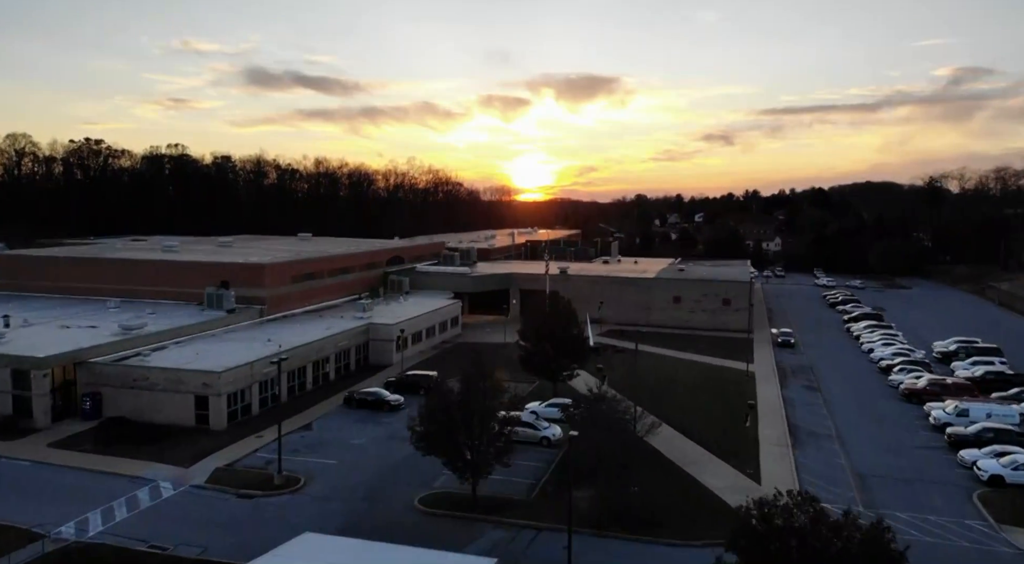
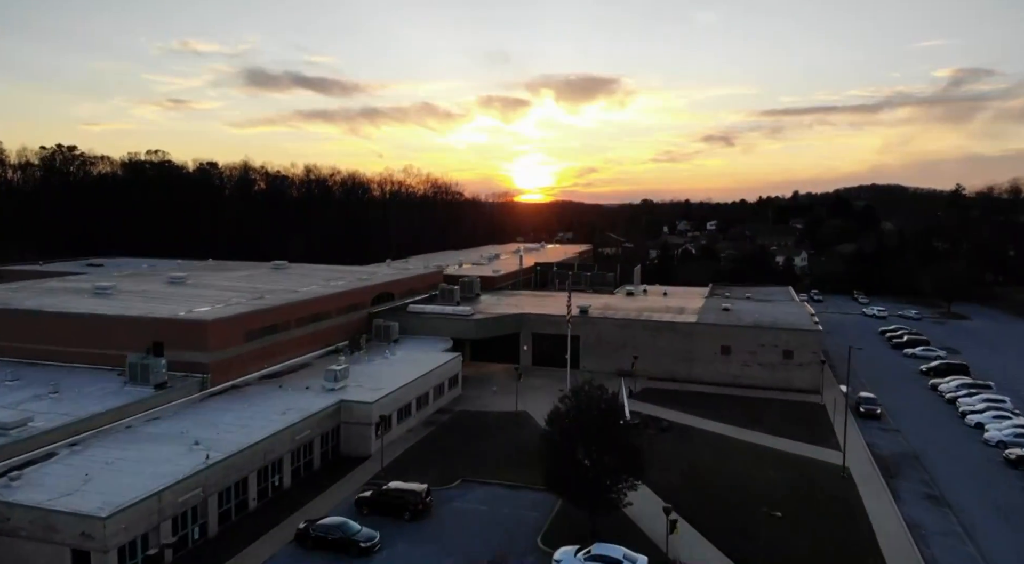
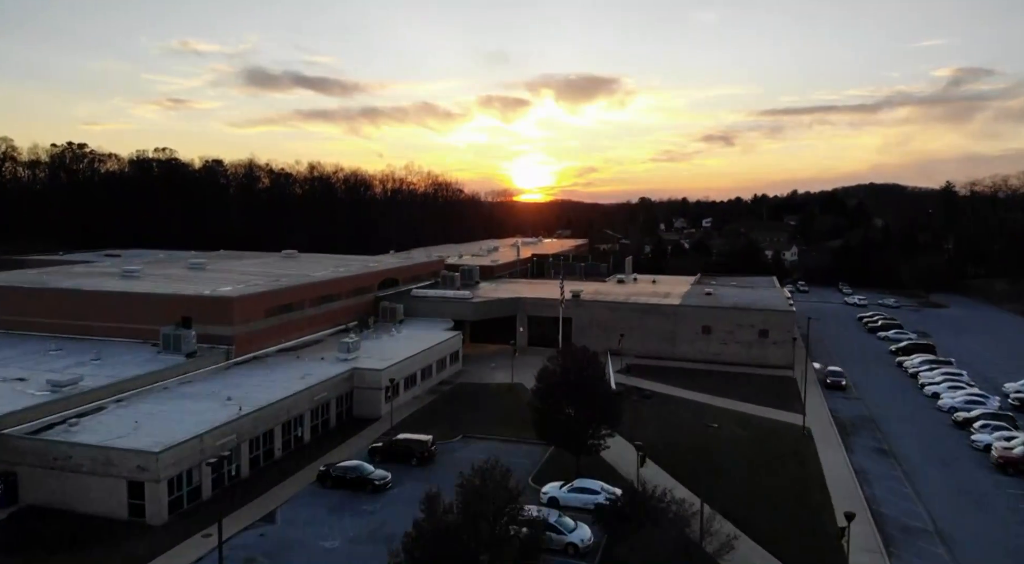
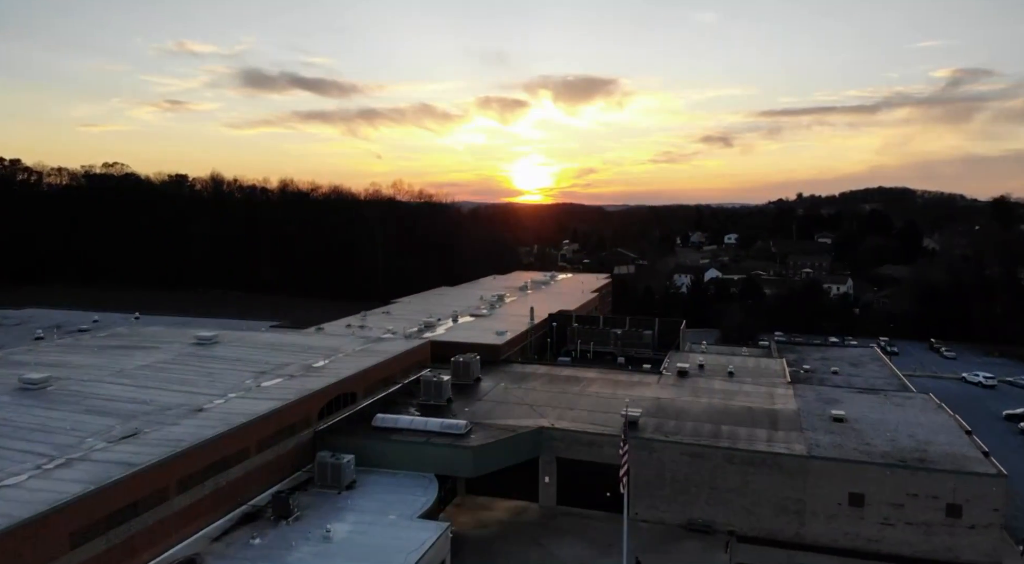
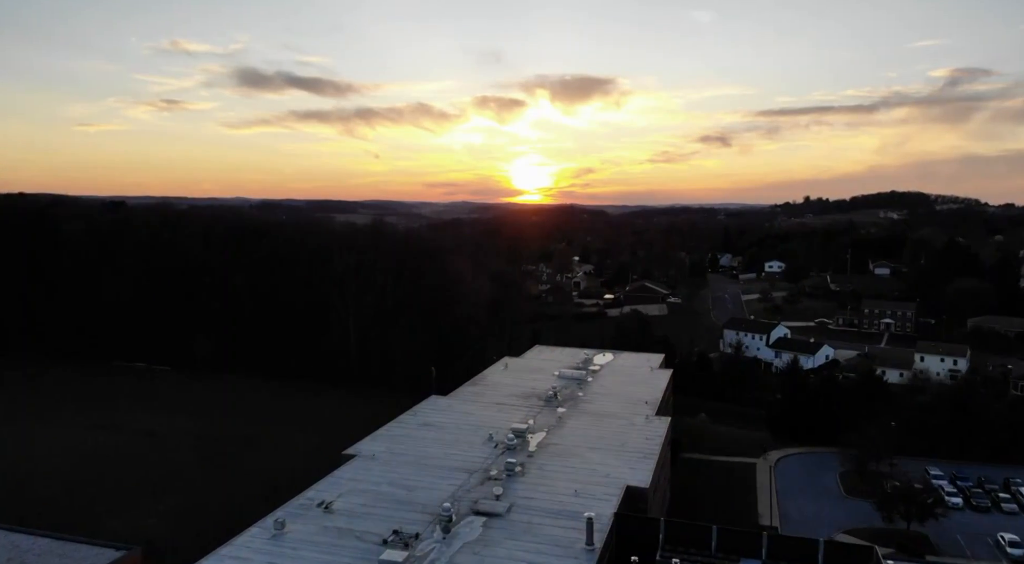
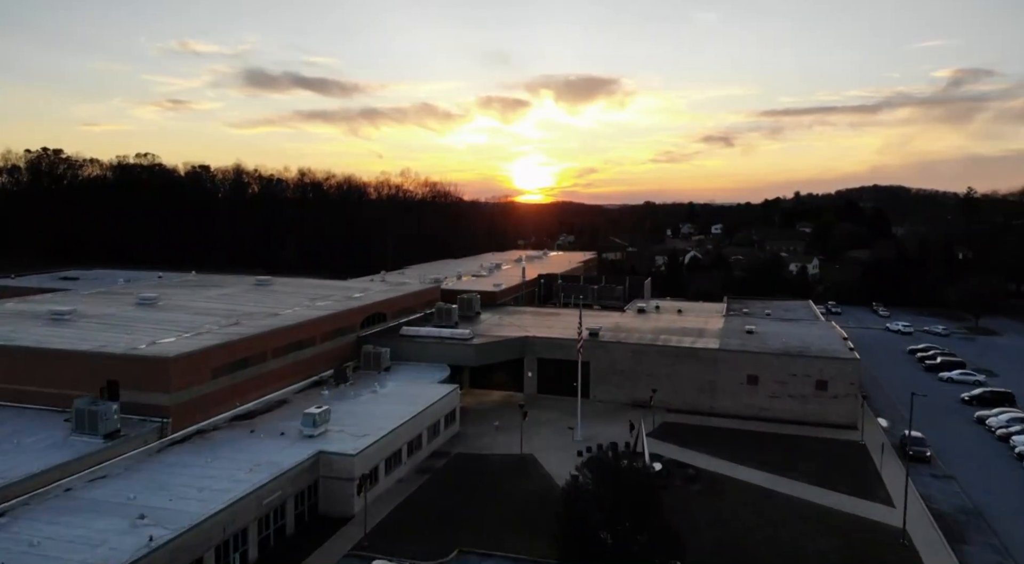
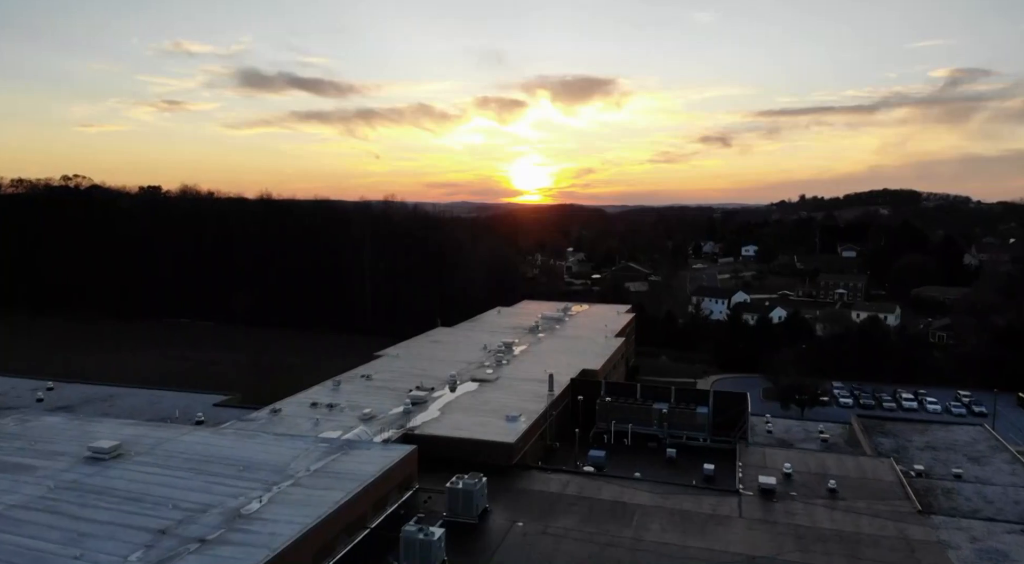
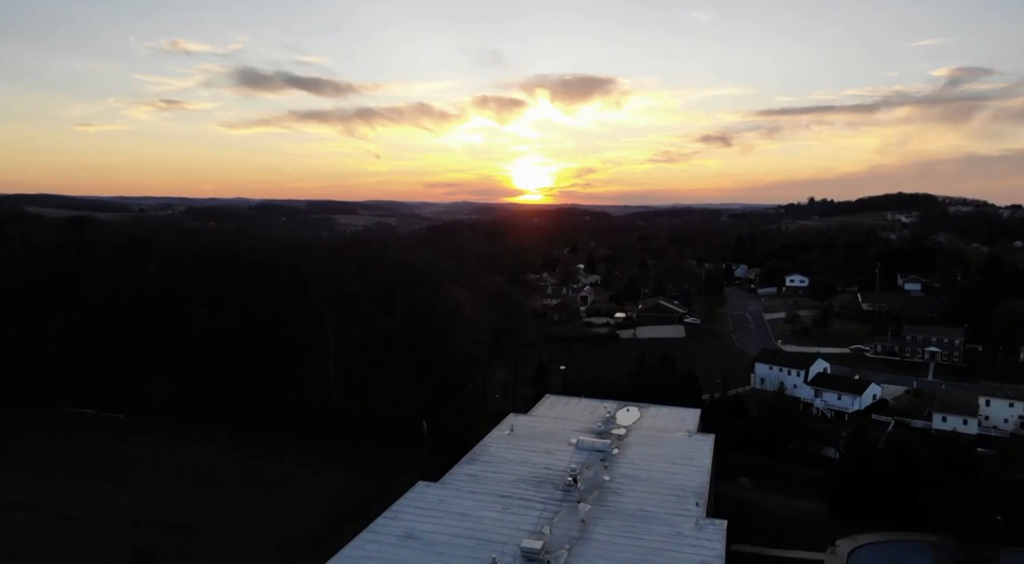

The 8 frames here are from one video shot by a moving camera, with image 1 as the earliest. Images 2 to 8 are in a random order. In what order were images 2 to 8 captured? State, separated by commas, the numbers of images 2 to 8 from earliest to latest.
3, 2, 6, 4, 7, 5, 8
